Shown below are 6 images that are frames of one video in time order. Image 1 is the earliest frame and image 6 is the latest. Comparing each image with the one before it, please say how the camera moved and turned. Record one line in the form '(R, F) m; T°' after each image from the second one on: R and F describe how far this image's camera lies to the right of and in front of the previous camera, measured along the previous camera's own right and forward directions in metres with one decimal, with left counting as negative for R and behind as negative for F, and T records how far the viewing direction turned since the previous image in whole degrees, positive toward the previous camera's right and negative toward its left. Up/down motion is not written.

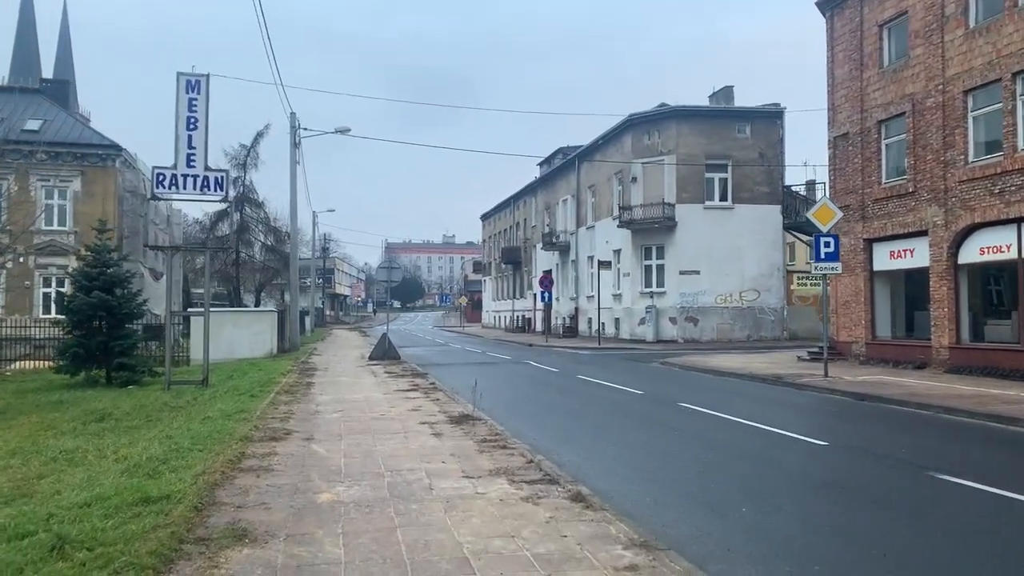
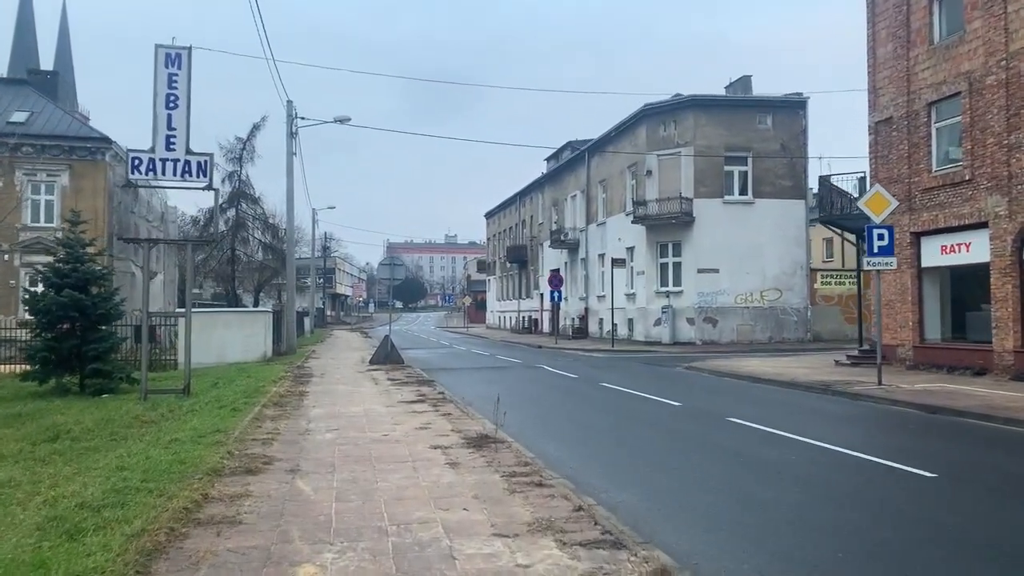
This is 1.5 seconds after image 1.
(-0.3, +1.8) m; 0°
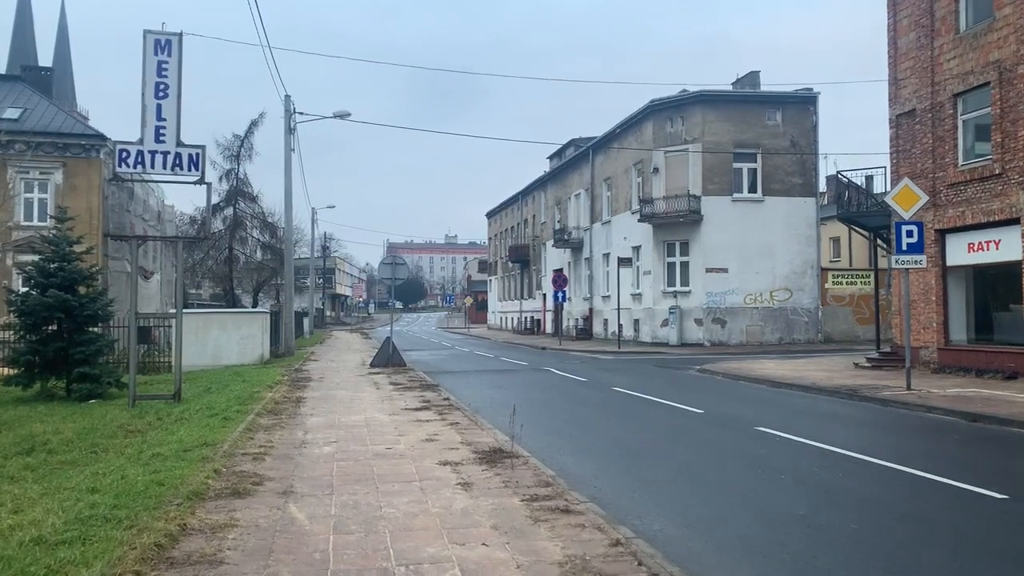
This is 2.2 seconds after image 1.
(-0.2, +0.8) m; 0°
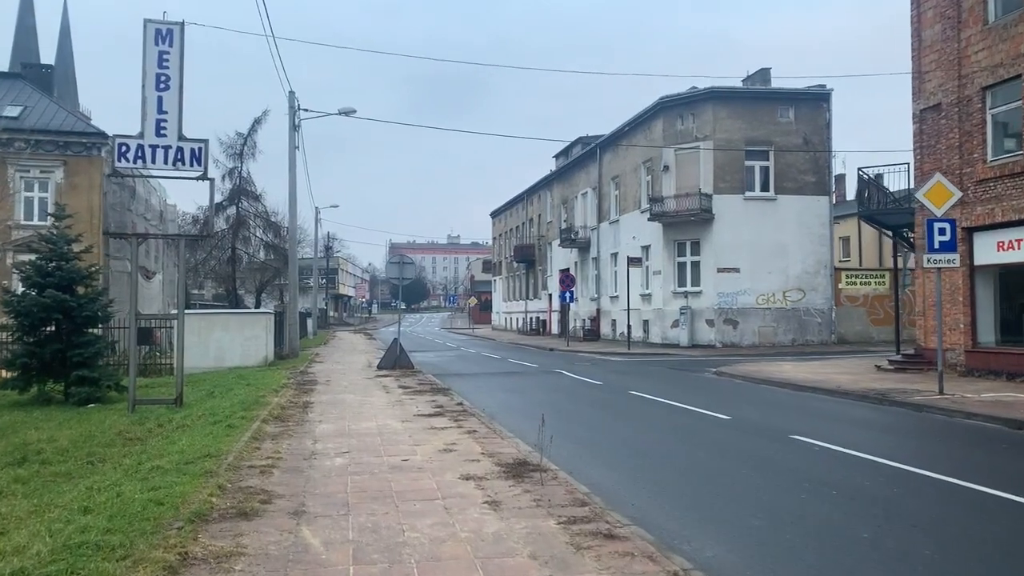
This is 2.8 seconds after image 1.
(-0.2, +0.6) m; 0°
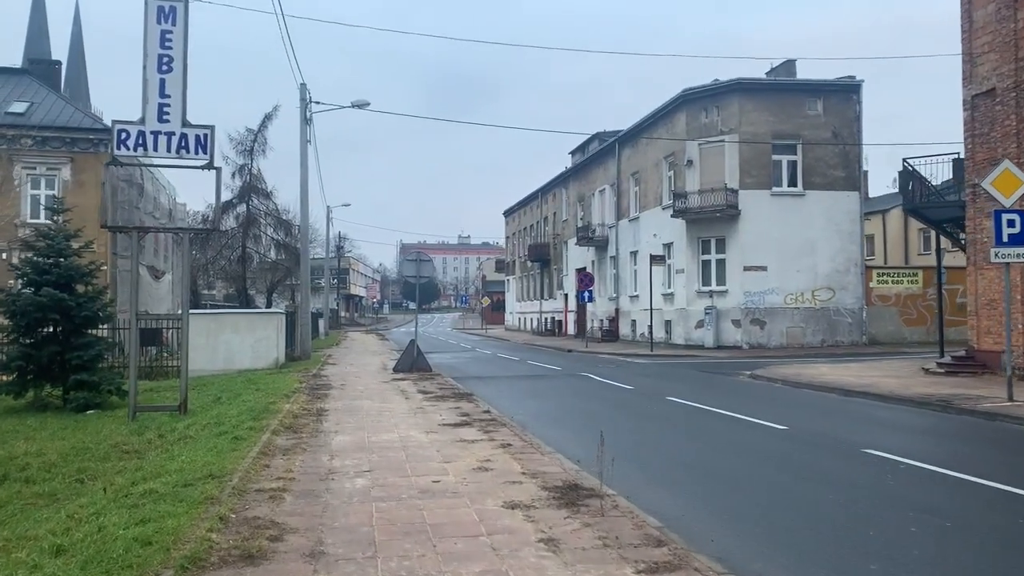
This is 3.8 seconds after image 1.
(-0.3, +1.1) m; -1°
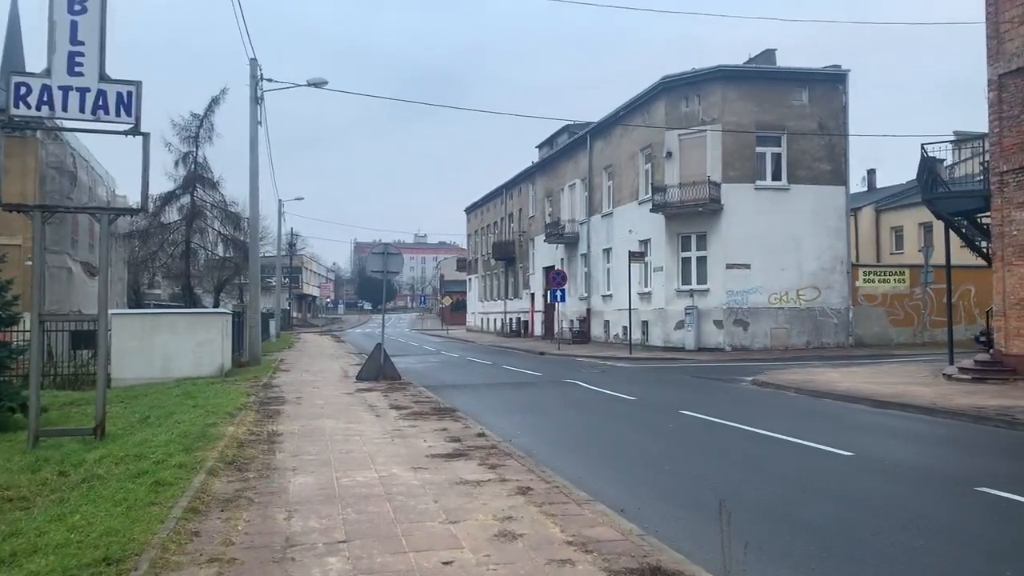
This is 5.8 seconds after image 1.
(-0.6, +2.2) m; +3°
